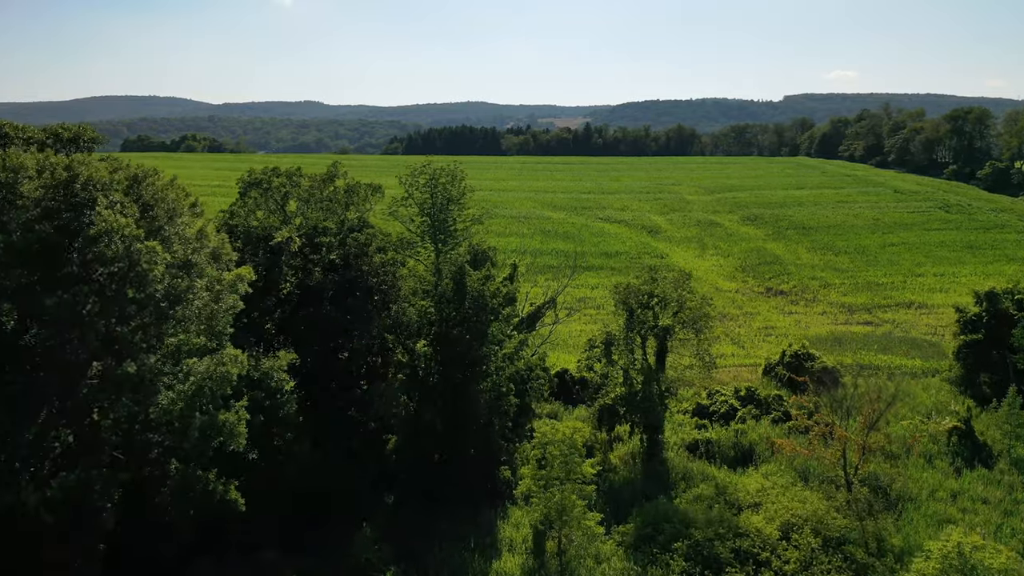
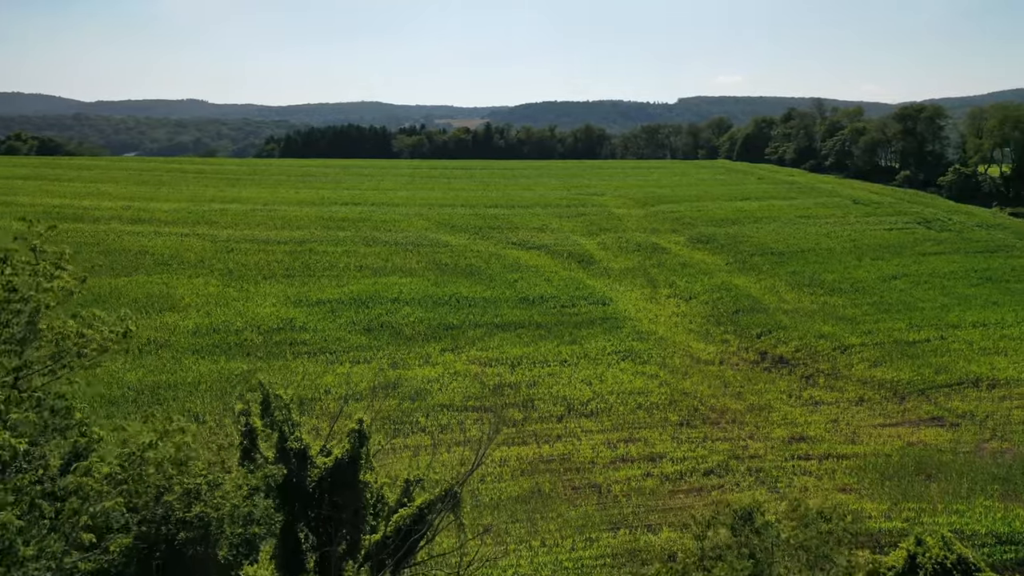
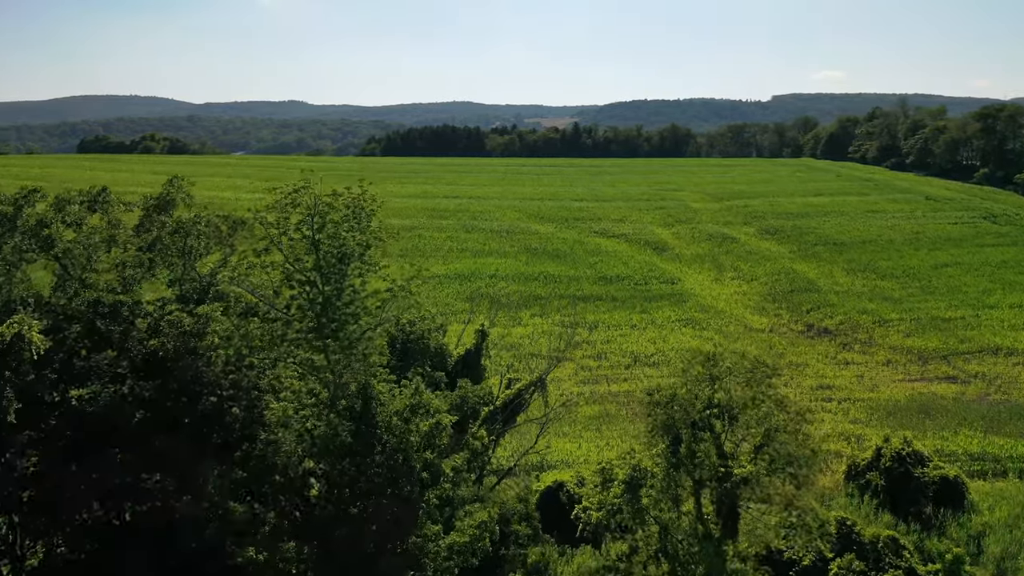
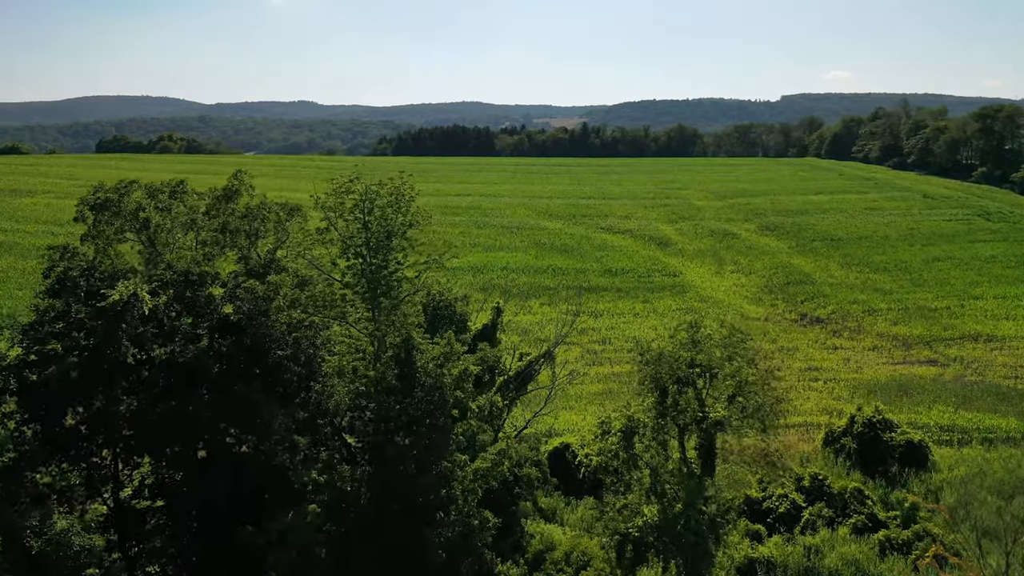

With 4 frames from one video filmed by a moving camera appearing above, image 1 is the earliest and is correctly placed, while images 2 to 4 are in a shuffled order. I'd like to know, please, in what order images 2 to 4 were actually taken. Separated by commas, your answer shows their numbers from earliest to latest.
4, 3, 2
